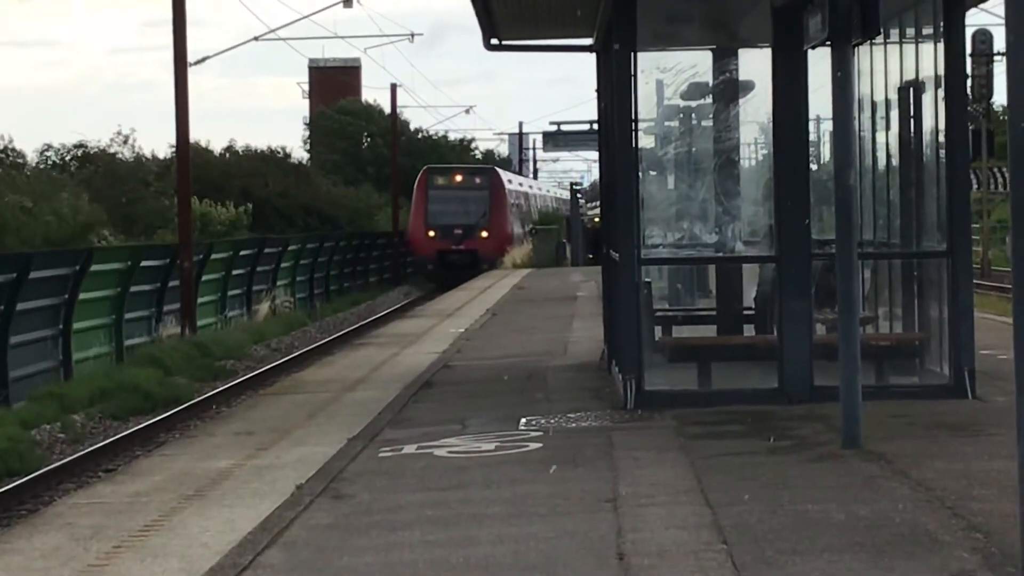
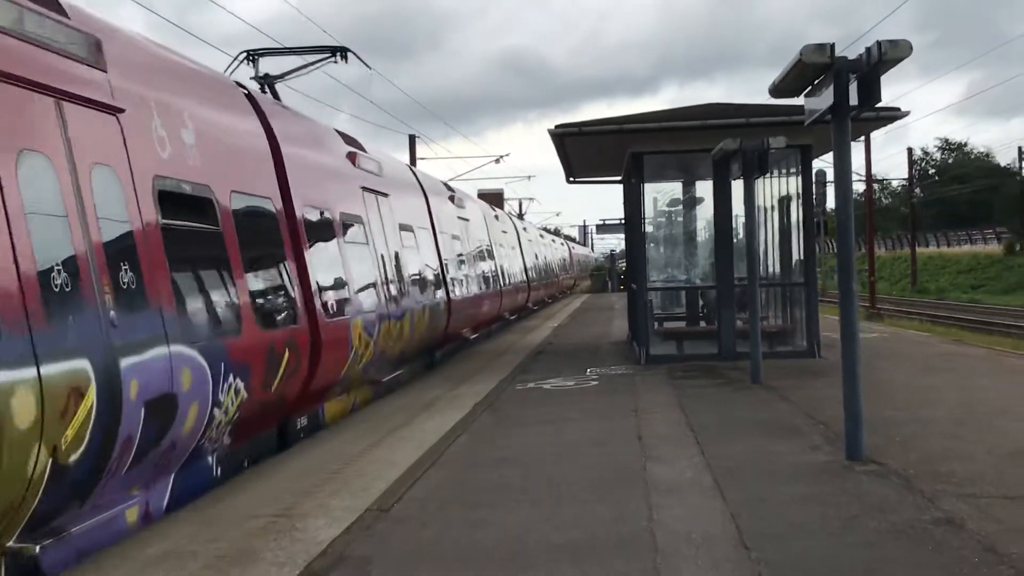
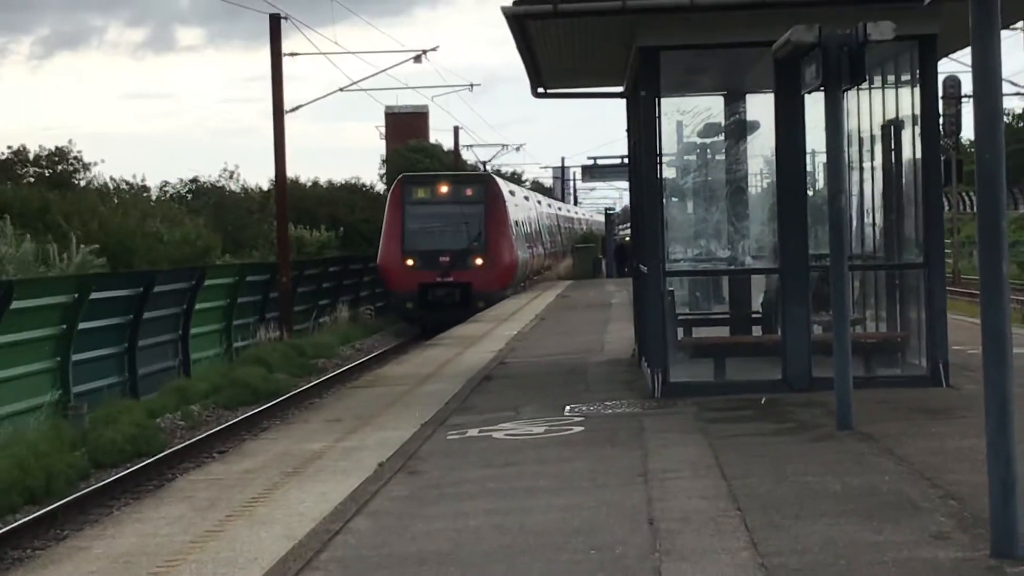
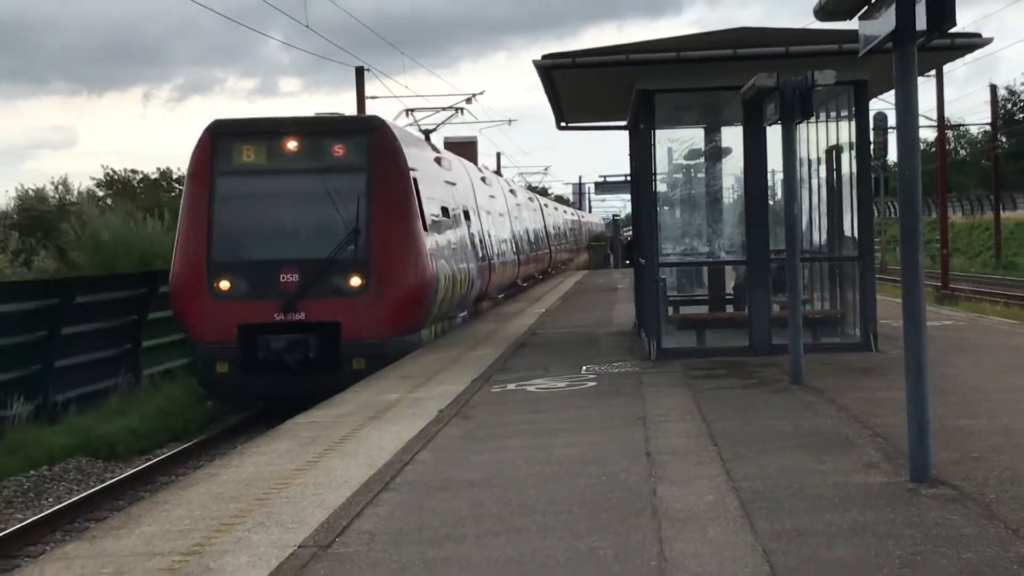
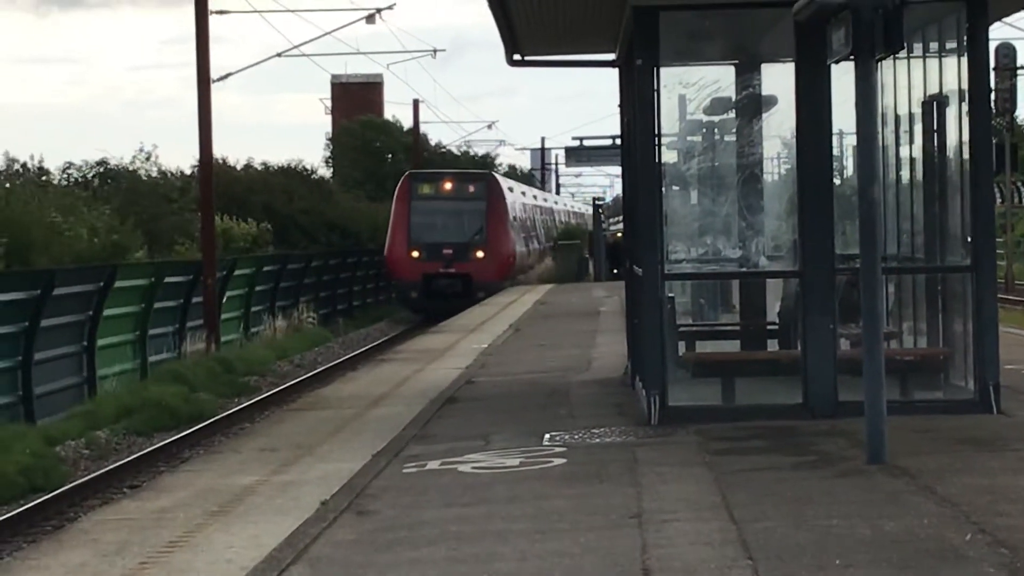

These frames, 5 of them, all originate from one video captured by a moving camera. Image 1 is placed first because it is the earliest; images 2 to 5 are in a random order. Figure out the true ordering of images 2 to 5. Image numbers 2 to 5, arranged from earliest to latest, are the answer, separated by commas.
5, 3, 4, 2
